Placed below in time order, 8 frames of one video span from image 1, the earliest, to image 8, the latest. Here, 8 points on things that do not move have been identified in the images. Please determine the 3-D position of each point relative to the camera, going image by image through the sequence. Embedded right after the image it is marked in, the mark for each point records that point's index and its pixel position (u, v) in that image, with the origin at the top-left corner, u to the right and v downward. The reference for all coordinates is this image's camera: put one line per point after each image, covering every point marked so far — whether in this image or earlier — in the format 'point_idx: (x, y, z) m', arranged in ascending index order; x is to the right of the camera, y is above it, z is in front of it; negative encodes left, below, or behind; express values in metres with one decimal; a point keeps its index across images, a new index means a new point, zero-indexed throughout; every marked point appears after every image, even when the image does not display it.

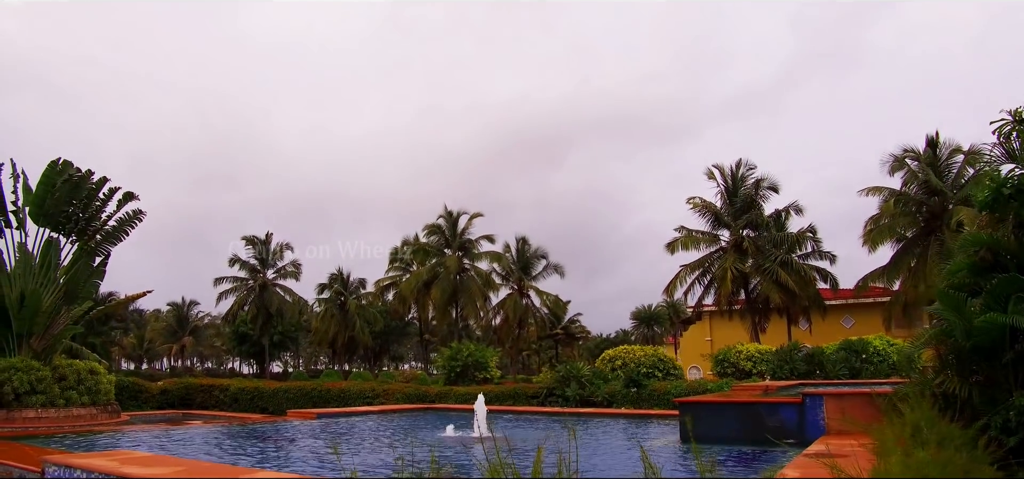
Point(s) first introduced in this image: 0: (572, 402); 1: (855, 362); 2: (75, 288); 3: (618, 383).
0: (+1.3, -3.1, +15.3) m
1: (+6.4, -2.3, +14.7) m
2: (-8.7, -1.1, +16.1) m
3: (+2.3, -2.8, +15.4) m
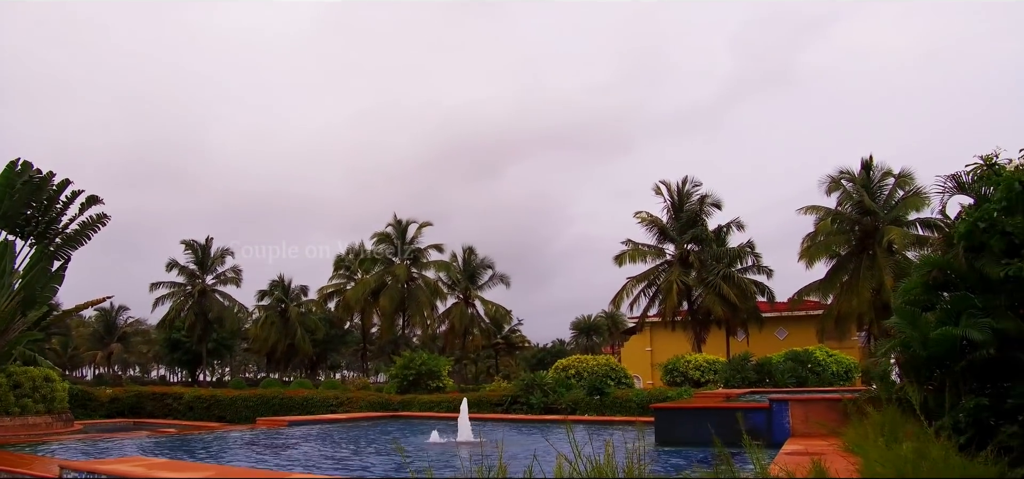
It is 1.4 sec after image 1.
0: (+0.6, -3.4, +15.7) m
1: (+5.7, -2.6, +15.6) m
2: (-9.5, -1.1, +15.8) m
3: (+1.5, -3.1, +16.0) m
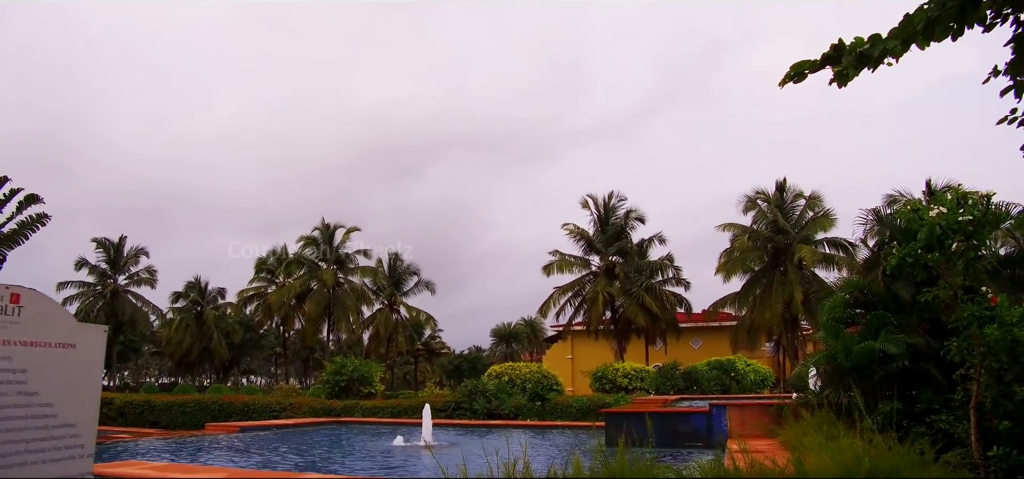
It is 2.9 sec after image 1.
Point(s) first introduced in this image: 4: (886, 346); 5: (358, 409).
0: (-0.6, -3.6, +16.3) m
1: (+4.5, -3.0, +16.7) m
2: (-10.6, -1.1, +15.3) m
3: (+0.3, -3.3, +16.7) m
4: (+3.8, -1.1, +8.1) m
5: (-3.3, -3.6, +16.8) m
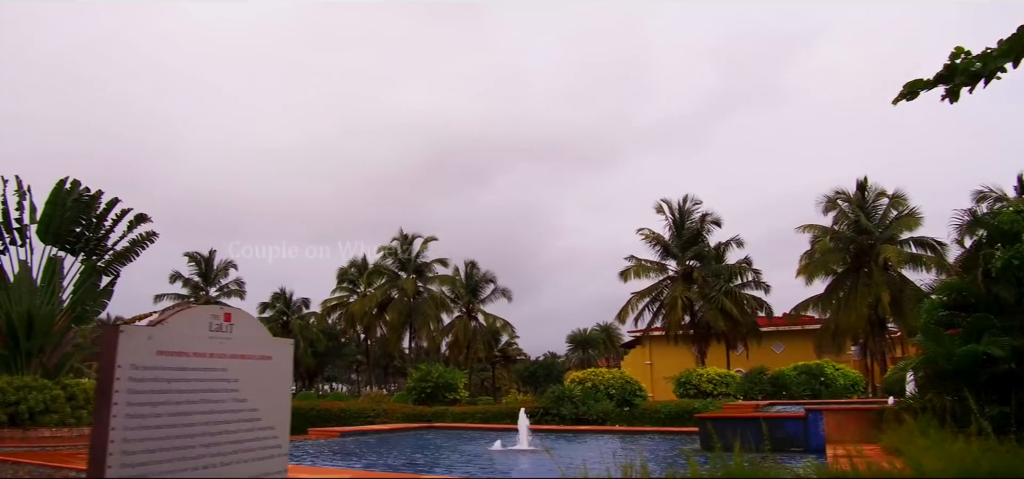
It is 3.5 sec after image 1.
0: (+1.1, -3.8, +16.5) m
1: (+6.3, -3.0, +16.5) m
2: (-8.9, -1.5, +16.4) m
3: (+2.1, -3.5, +16.8) m
4: (+4.8, -1.1, +8.0) m
5: (-1.4, -3.8, +17.2) m
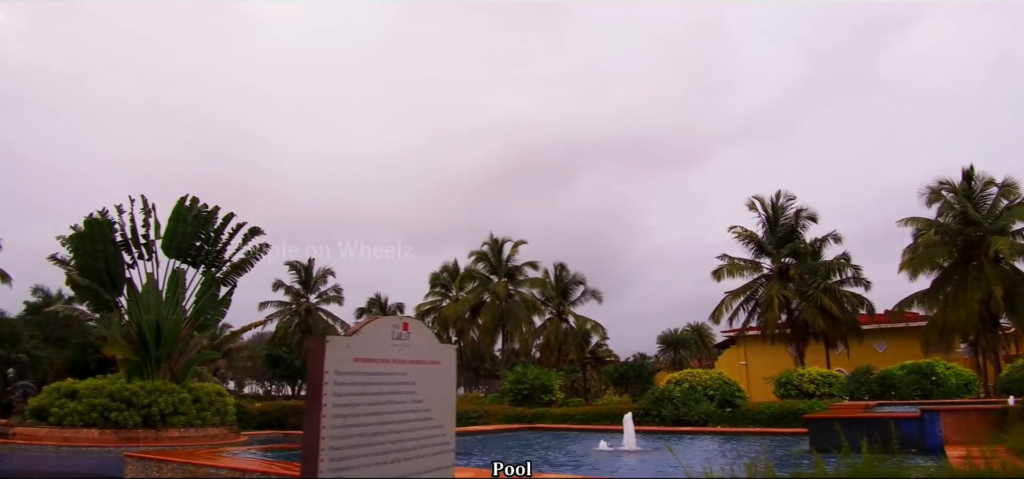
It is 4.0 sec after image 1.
0: (+3.2, -3.8, +16.6) m
1: (+8.3, -2.9, +16.0) m
2: (-6.8, -1.7, +17.5) m
3: (+4.2, -3.5, +16.7) m
4: (+5.9, -1.0, +7.7) m
5: (+0.8, -3.9, +17.5) m
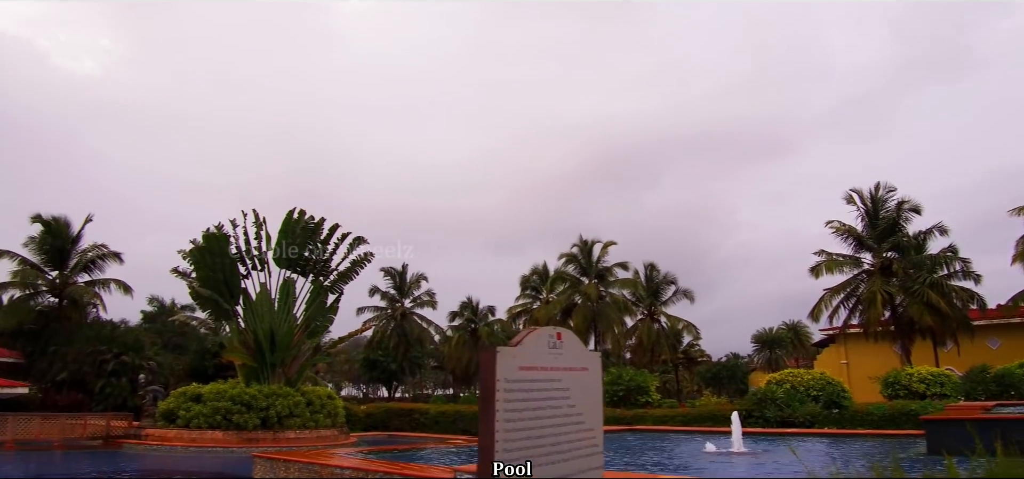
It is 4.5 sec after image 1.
0: (+5.3, -3.8, +16.4) m
1: (+10.3, -2.8, +15.3) m
2: (-4.6, -2.0, +18.4) m
3: (+6.3, -3.4, +16.4) m
4: (+7.0, -1.0, +7.2) m
5: (+3.0, -3.9, +17.6) m
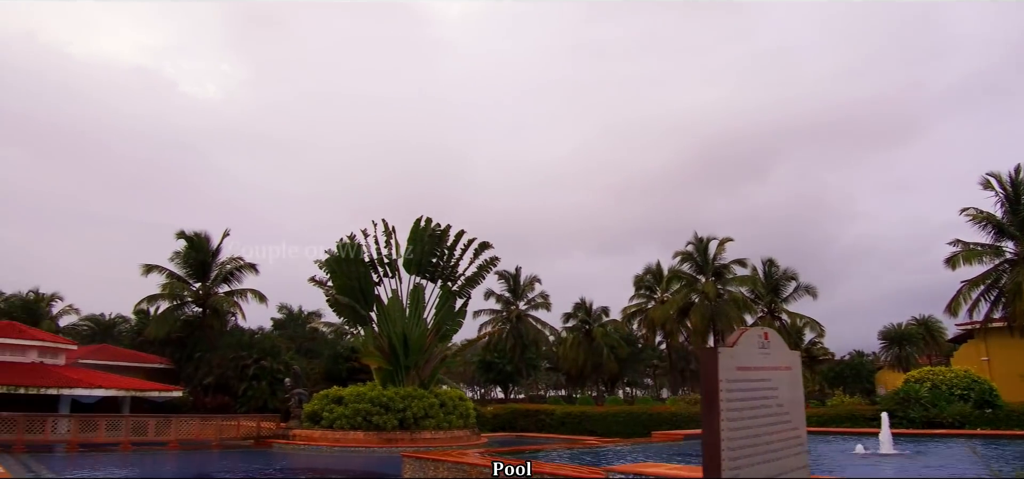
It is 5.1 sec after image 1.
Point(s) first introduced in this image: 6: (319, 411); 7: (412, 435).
0: (+8.0, -3.6, +15.7) m
1: (+12.8, -2.4, +14.0) m
2: (-1.6, -2.1, +19.0) m
3: (+8.9, -3.2, +15.6) m
4: (+8.4, -0.7, +6.4) m
5: (+5.8, -3.9, +17.2) m
6: (-4.4, -3.9, +18.0) m
7: (-2.2, -4.2, +17.1) m
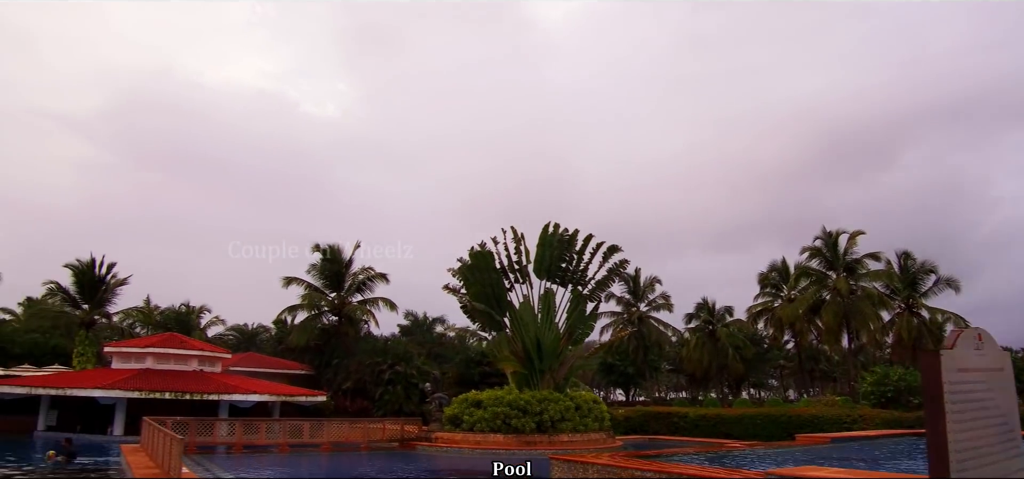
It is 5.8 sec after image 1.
0: (+10.7, -3.4, +14.7) m
1: (+15.1, -2.1, +12.3) m
2: (+1.5, -2.3, +19.2) m
3: (+11.6, -3.0, +14.5) m
4: (+9.7, -0.5, +5.5) m
5: (+8.7, -3.7, +16.4) m
6: (-1.3, -4.1, +18.6) m
7: (+0.8, -4.4, +17.4) m
